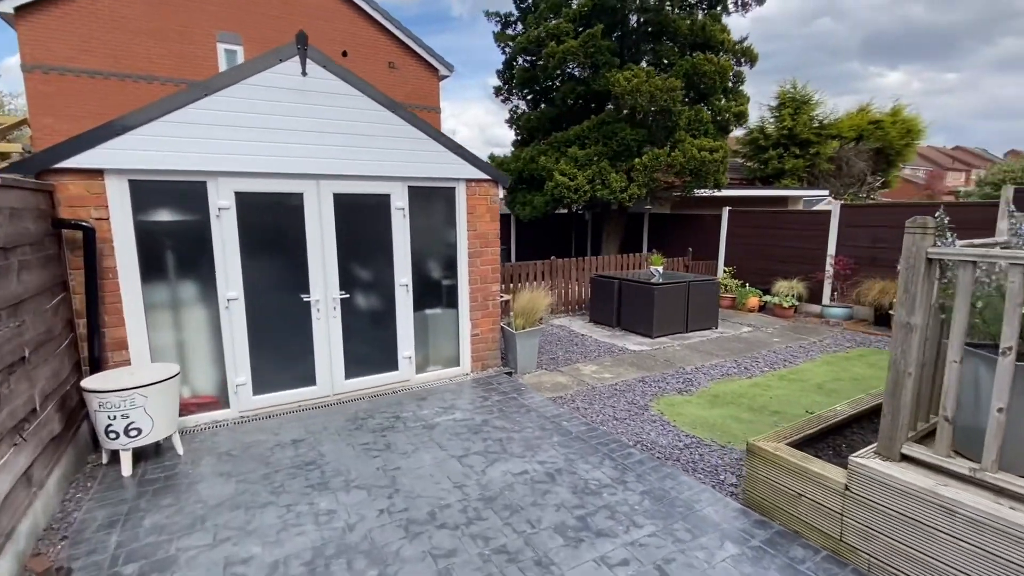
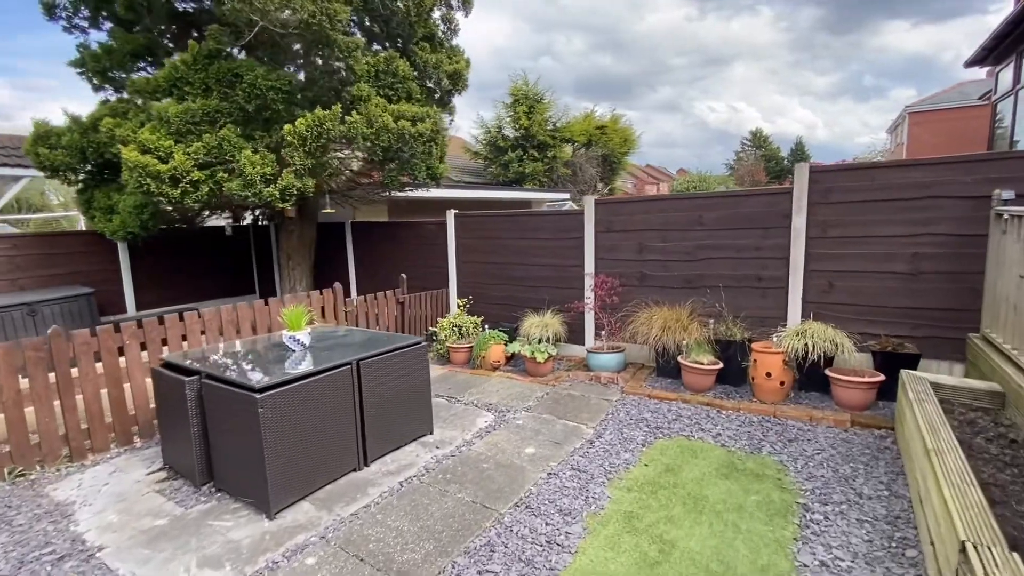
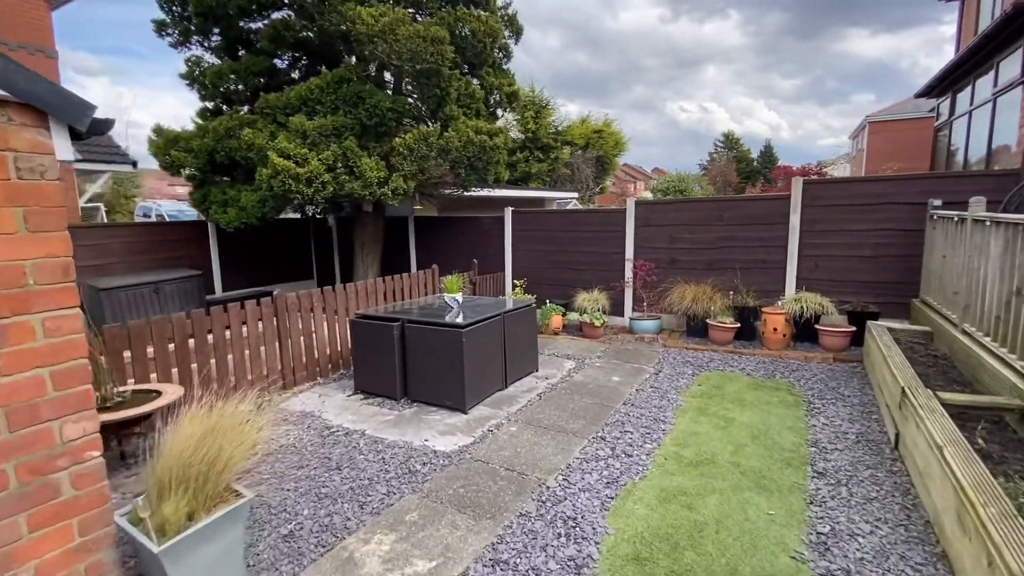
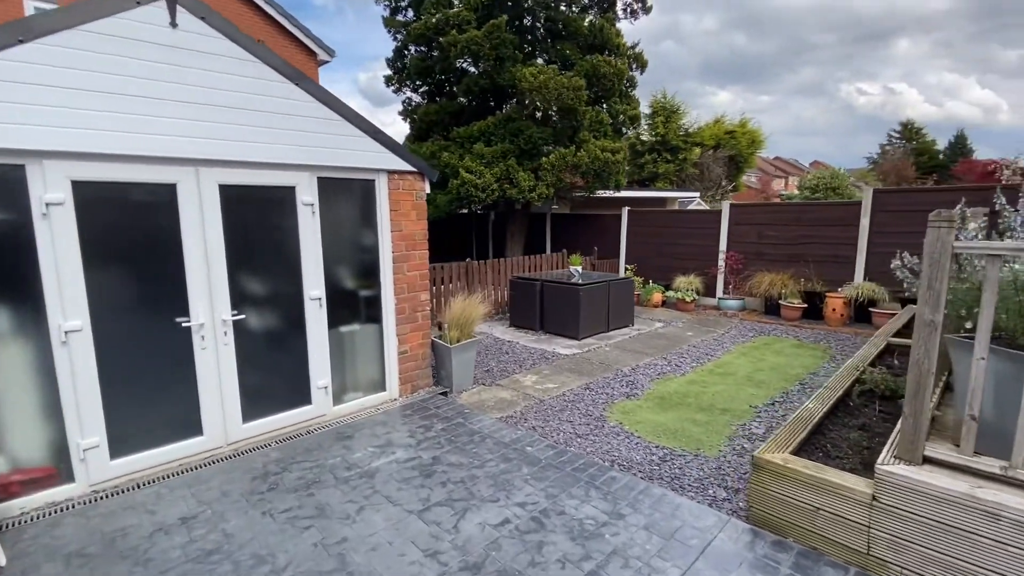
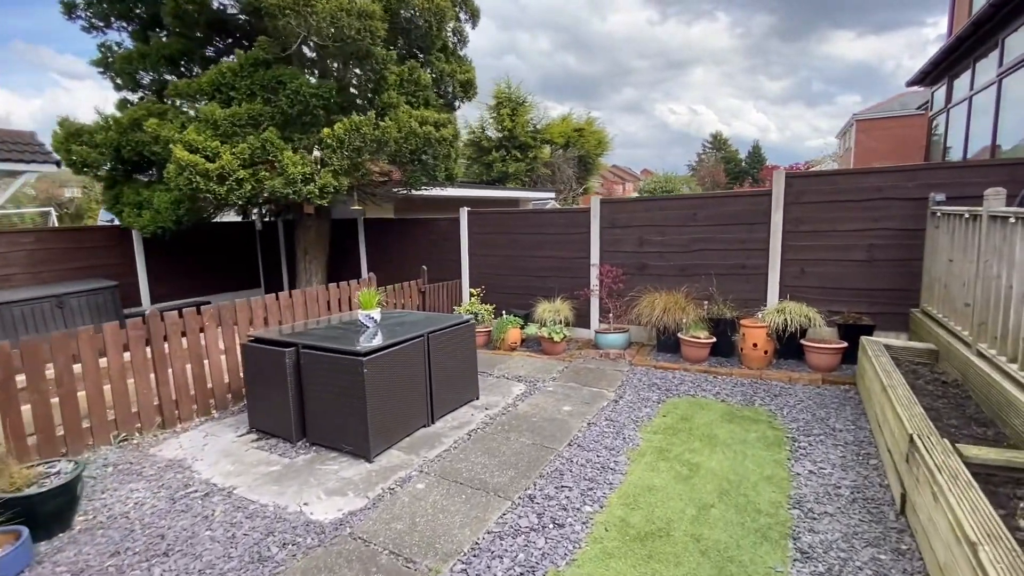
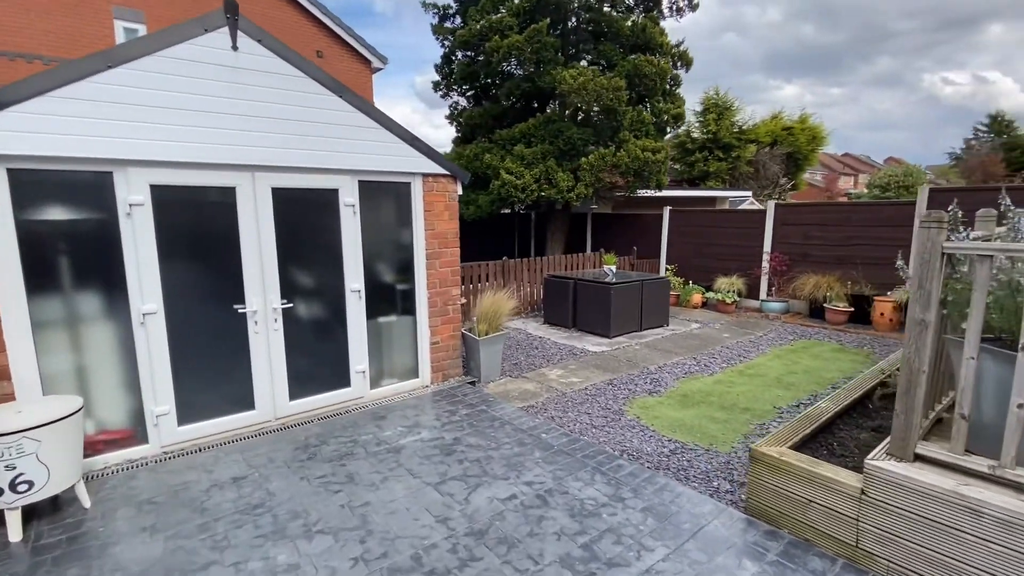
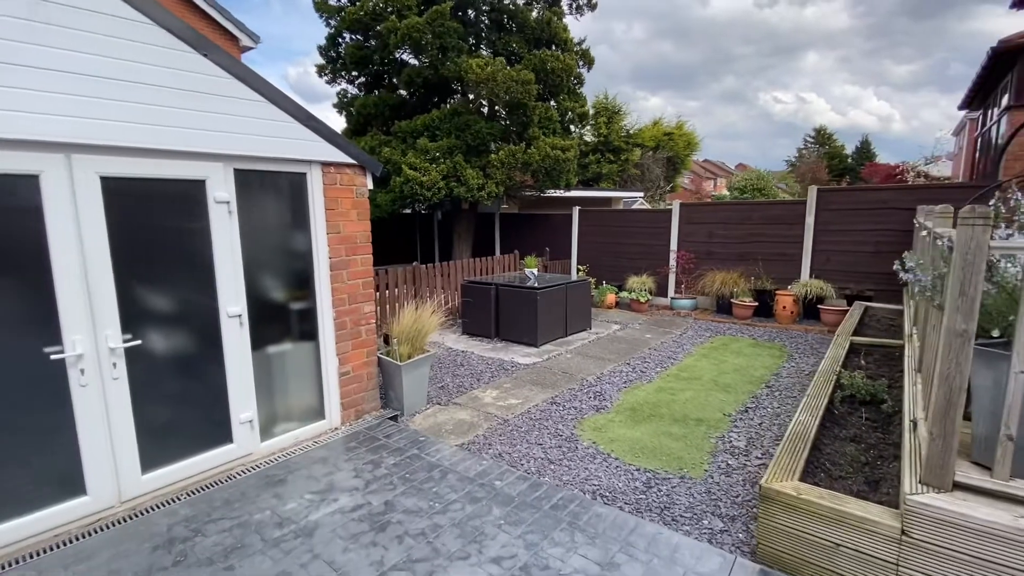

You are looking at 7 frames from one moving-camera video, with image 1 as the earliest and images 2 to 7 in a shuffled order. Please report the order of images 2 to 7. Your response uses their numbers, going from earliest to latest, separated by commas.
6, 4, 7, 3, 5, 2
